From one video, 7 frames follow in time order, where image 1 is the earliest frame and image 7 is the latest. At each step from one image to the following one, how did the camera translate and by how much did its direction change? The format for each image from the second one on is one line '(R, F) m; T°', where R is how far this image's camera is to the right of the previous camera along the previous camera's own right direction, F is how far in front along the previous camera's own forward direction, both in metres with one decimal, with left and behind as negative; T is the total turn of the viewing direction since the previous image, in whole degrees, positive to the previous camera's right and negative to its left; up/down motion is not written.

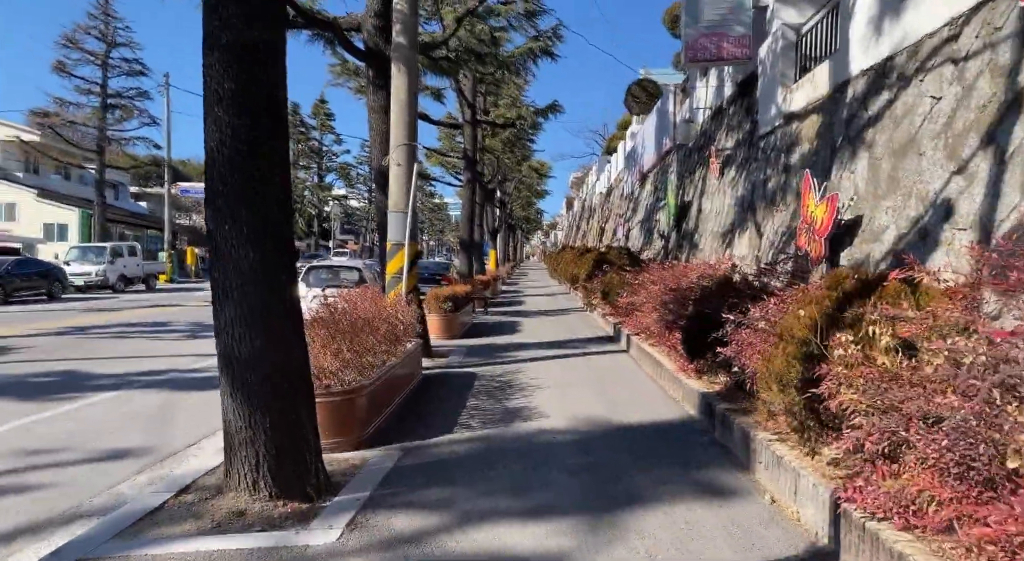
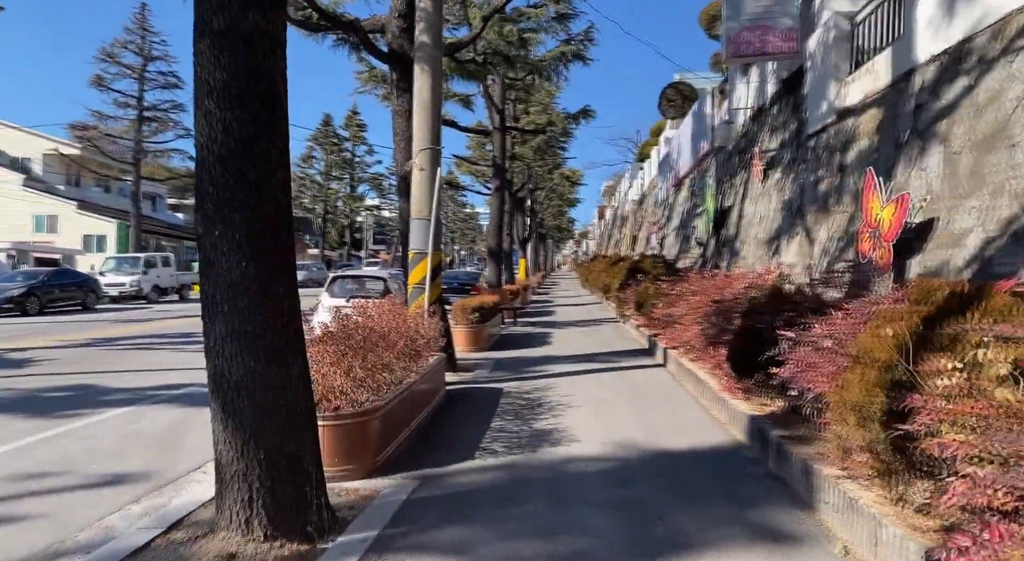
(0.0, +0.7) m; -3°
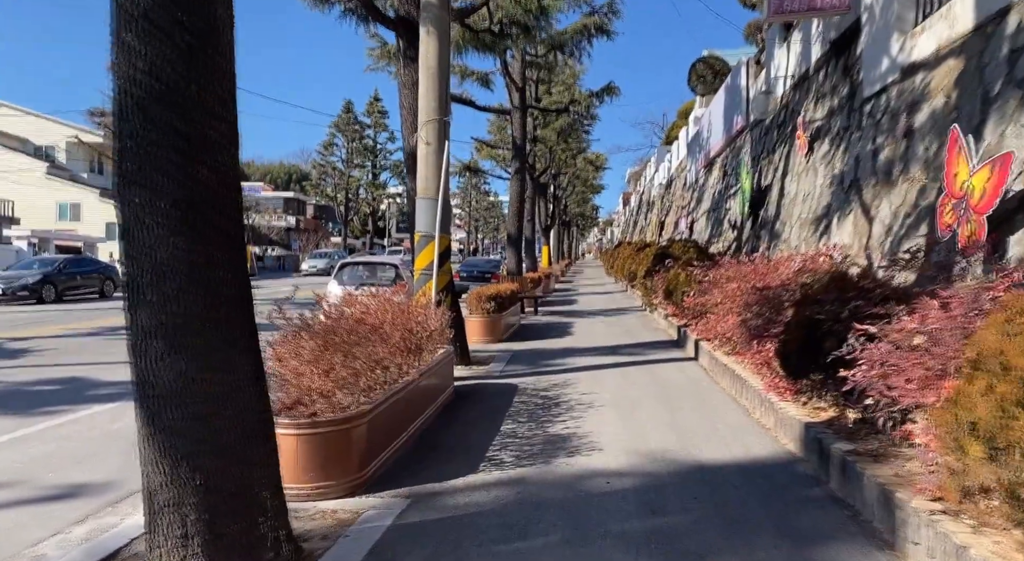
(+0.1, +1.1) m; -2°
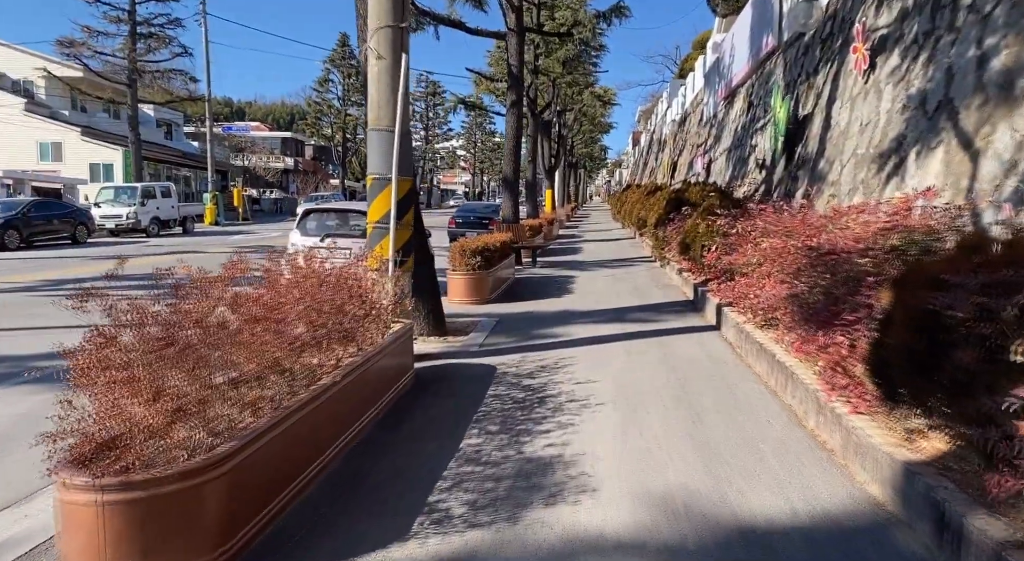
(+0.4, +2.3) m; -1°
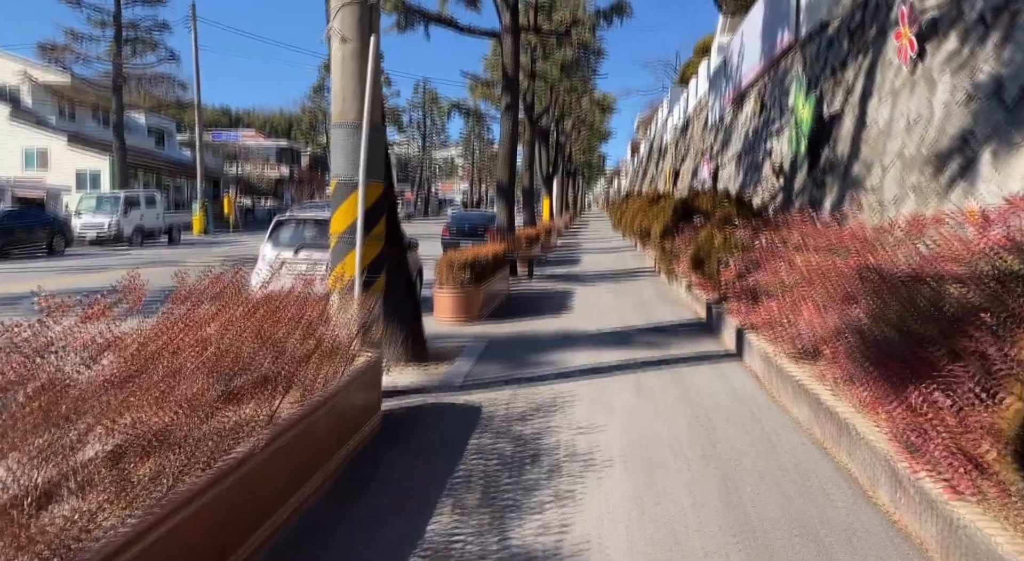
(+0.1, +1.4) m; 0°
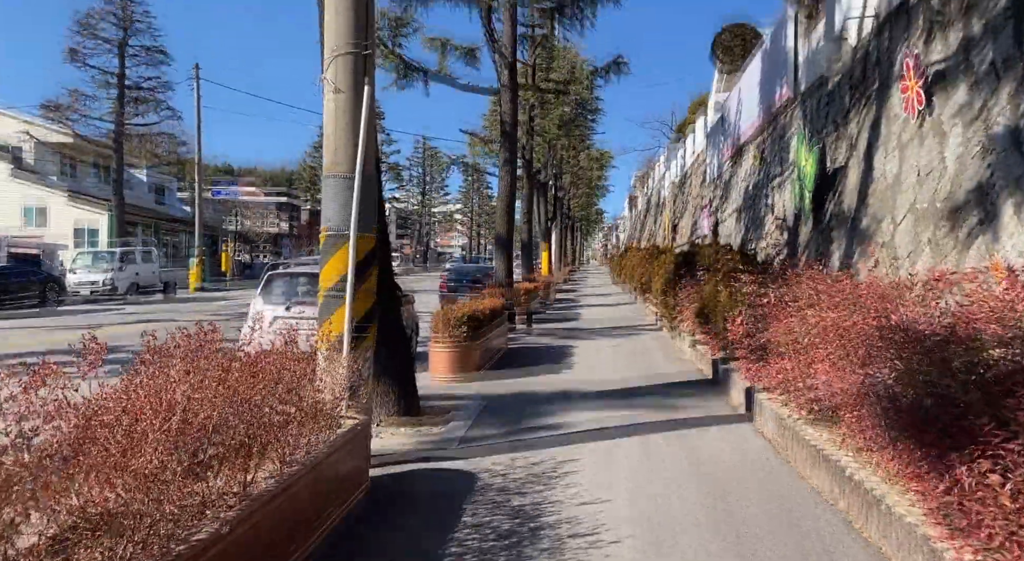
(0.0, +0.4) m; 0°
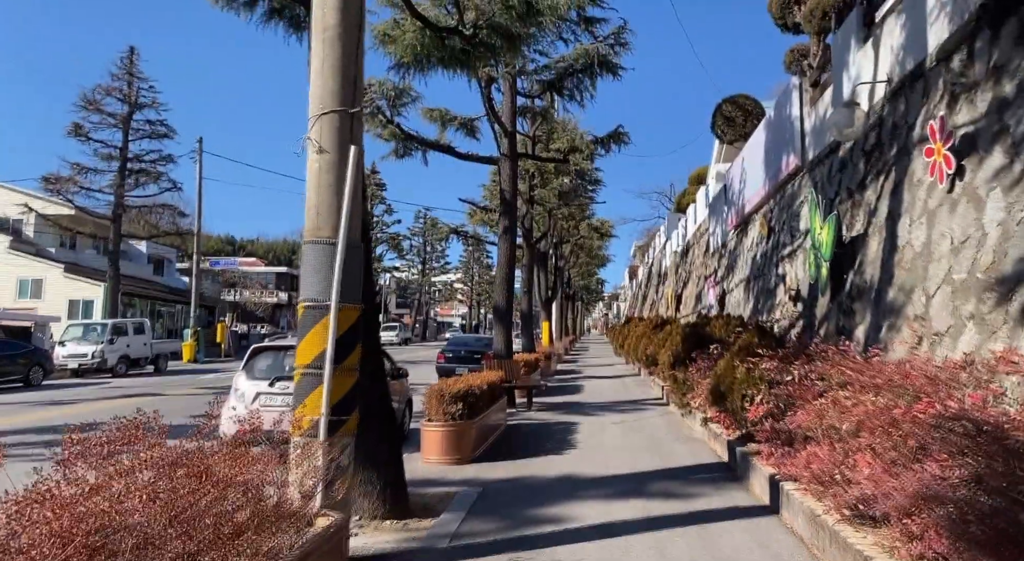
(0.0, +0.7) m; 0°
